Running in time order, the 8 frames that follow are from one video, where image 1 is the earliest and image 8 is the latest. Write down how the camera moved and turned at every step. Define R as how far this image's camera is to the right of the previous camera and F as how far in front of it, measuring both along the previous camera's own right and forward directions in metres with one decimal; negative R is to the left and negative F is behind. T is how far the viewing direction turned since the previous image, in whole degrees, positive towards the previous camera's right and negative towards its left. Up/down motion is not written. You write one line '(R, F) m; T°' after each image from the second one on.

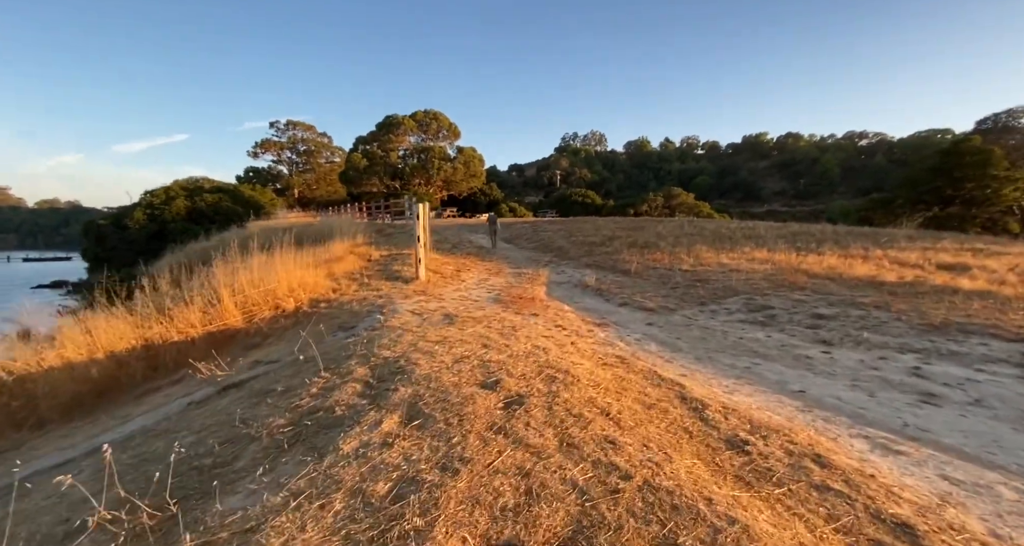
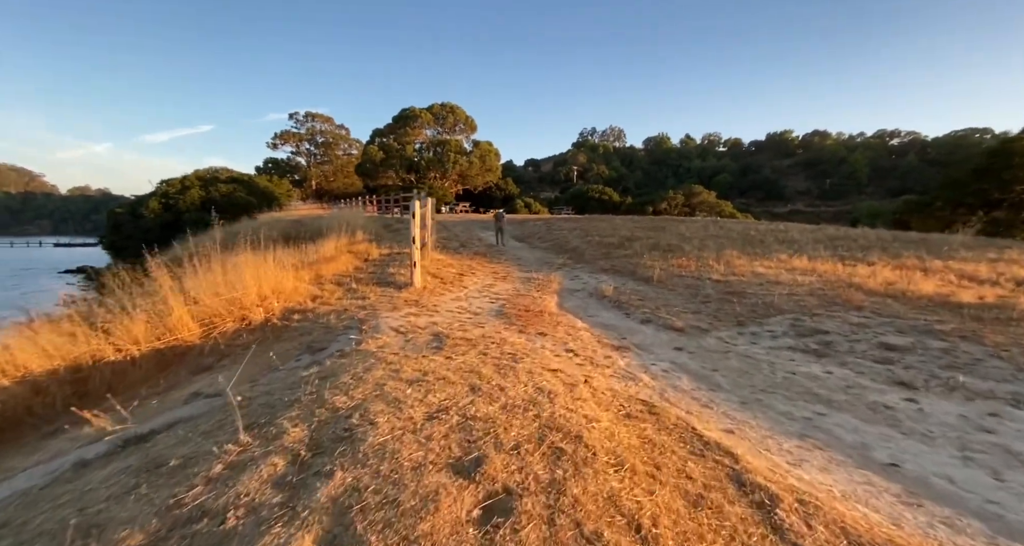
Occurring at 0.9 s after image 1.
(+0.1, +1.1) m; -2°
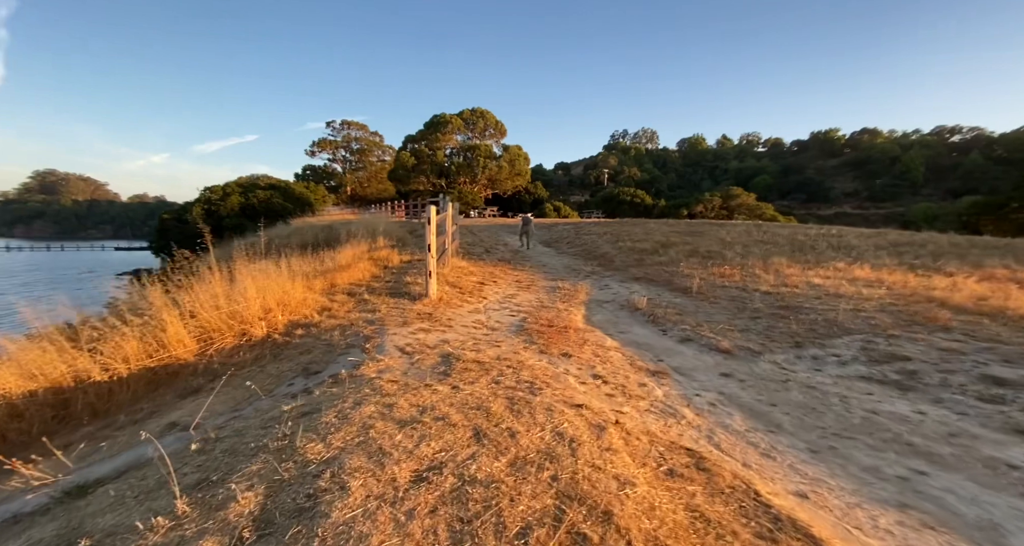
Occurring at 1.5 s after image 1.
(+0.1, +0.7) m; -4°
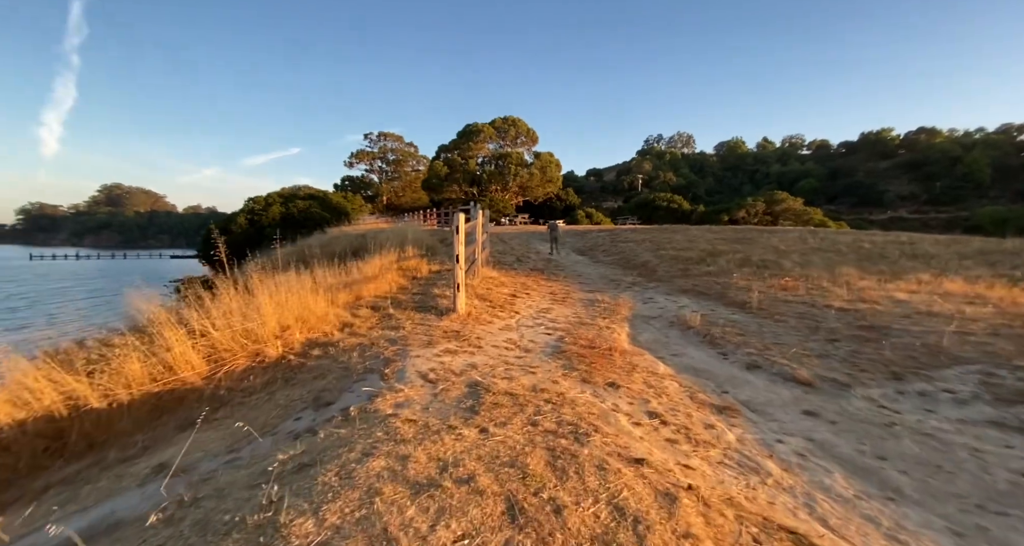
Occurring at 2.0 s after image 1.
(-0.1, +0.7) m; -4°
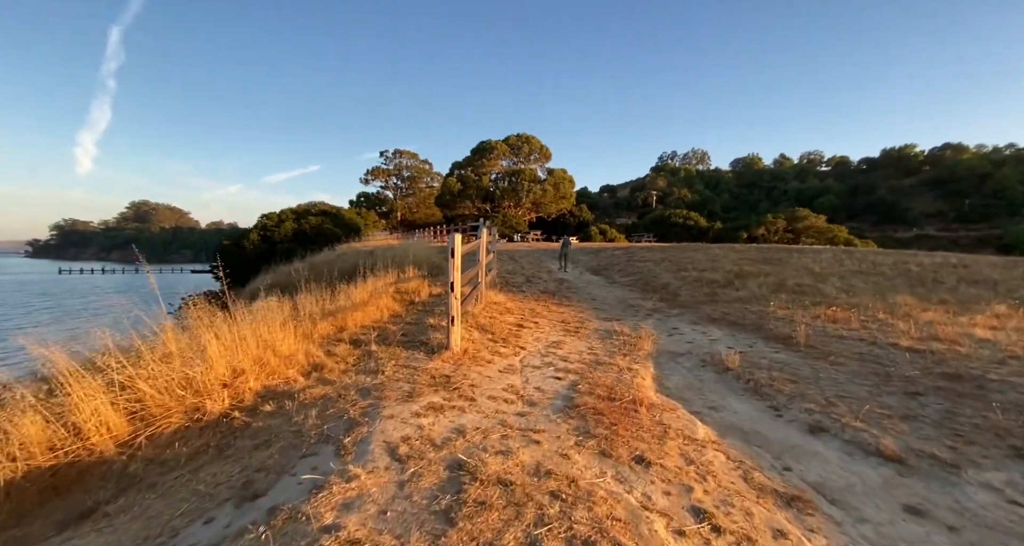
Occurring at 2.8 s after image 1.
(+0.1, +1.0) m; -2°
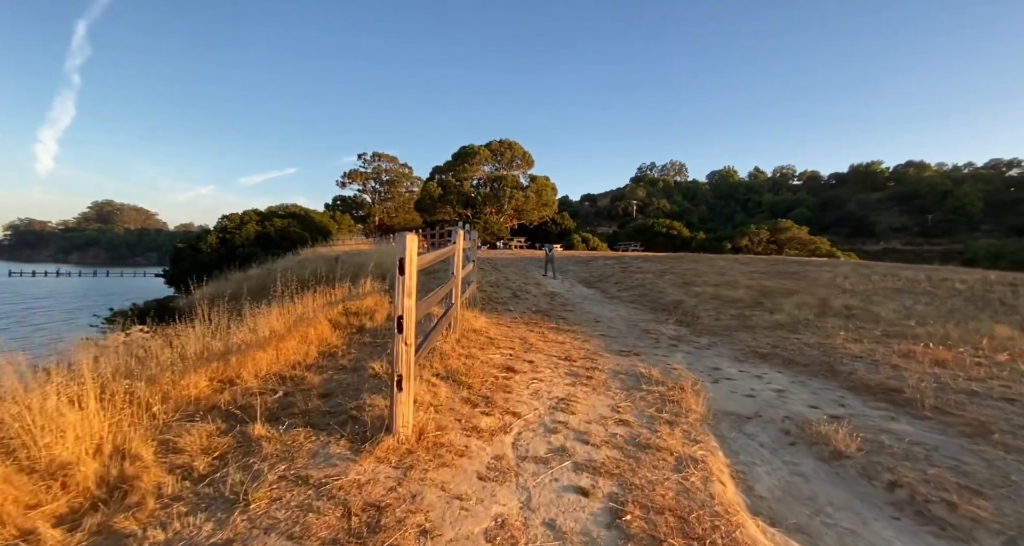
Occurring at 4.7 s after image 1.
(-0.1, +2.4) m; +3°
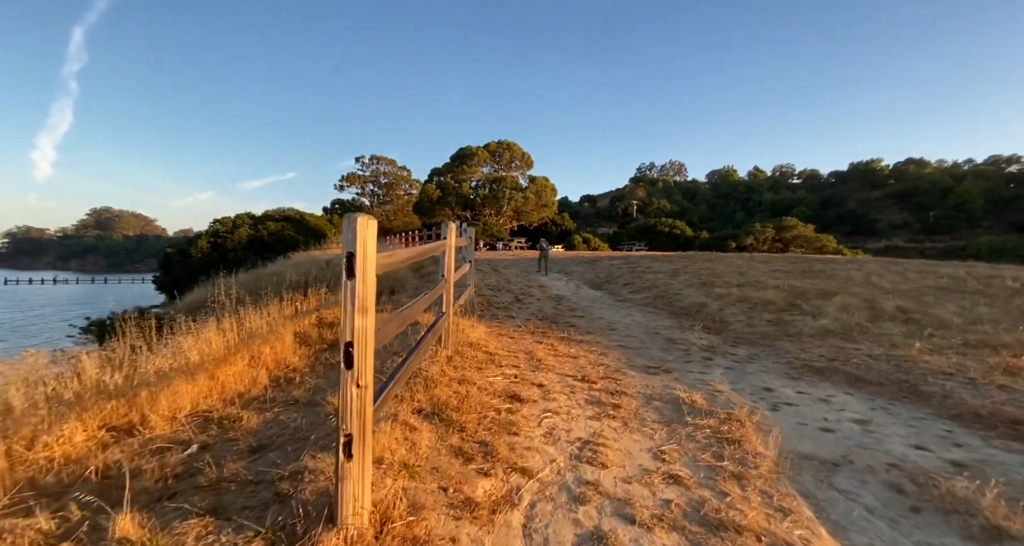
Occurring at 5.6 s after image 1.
(0.0, +1.2) m; 0°
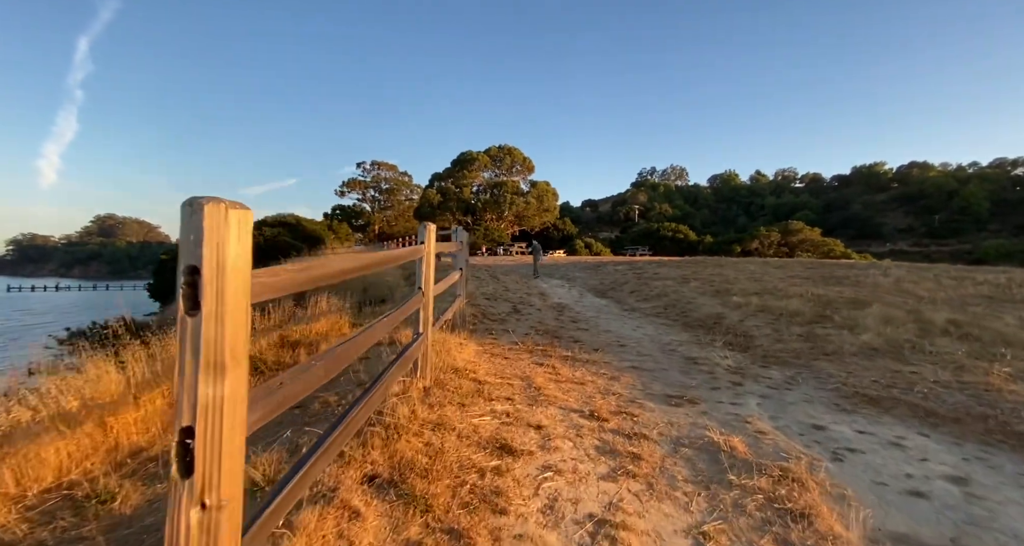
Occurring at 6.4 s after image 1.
(+0.1, +1.0) m; 0°
